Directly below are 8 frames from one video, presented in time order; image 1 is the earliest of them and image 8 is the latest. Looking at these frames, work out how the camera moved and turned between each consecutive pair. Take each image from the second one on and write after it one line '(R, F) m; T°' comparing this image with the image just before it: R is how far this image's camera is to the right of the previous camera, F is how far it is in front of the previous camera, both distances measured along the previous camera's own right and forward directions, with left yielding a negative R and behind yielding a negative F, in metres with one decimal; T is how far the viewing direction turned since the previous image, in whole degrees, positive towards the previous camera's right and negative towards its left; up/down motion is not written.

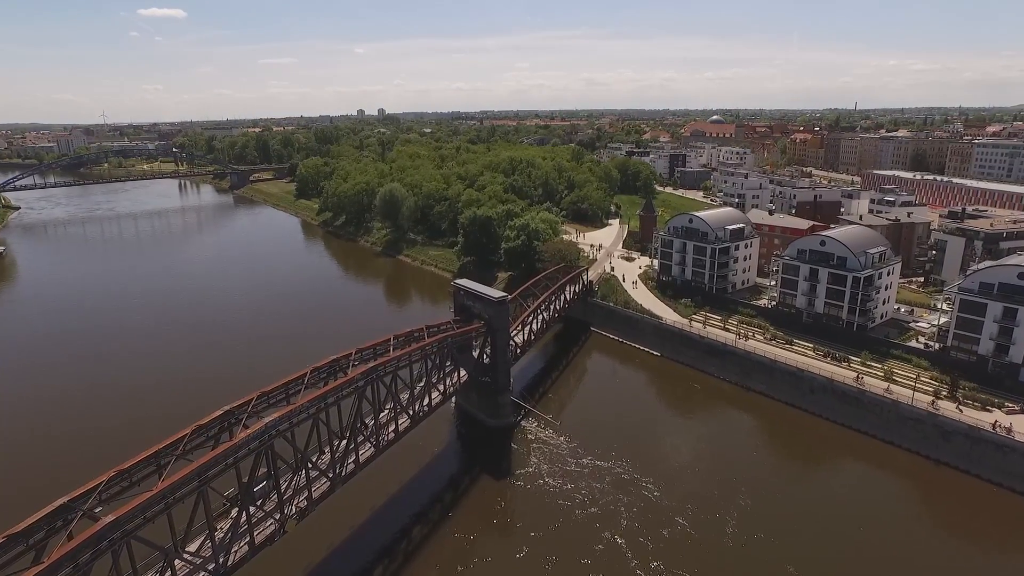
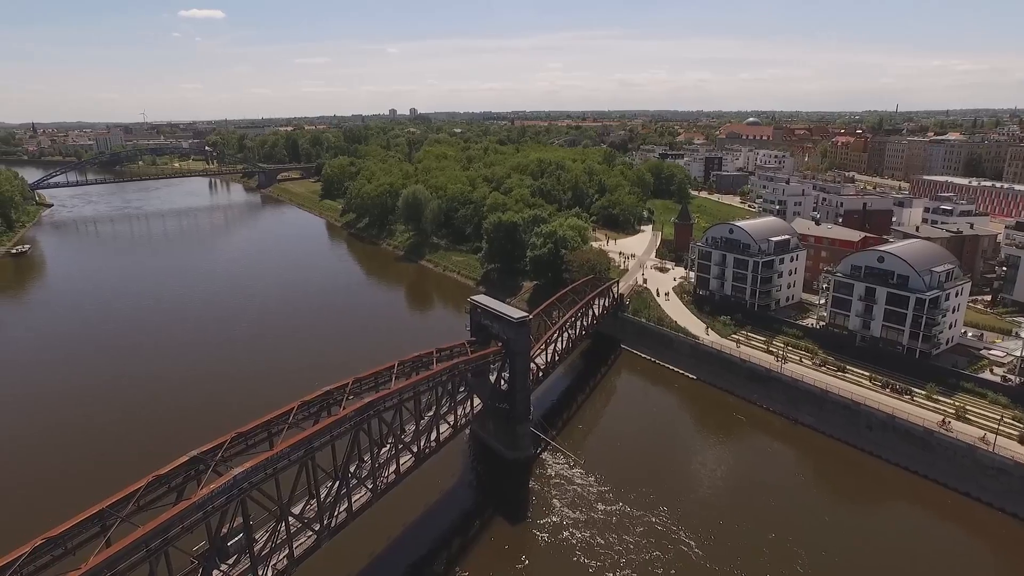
(+0.2, +1.9) m; -2°
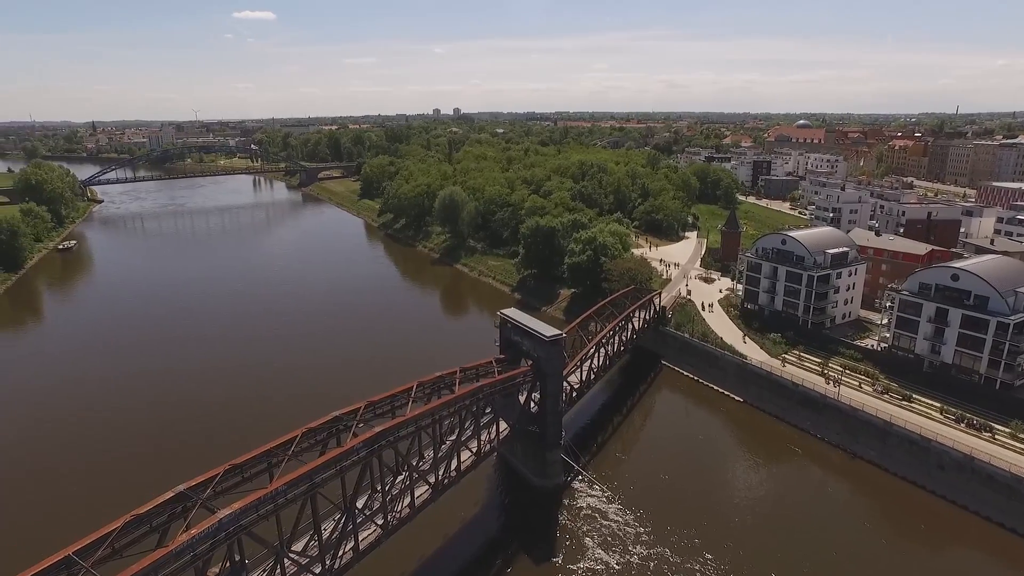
(+0.2, +1.3) m; -3°
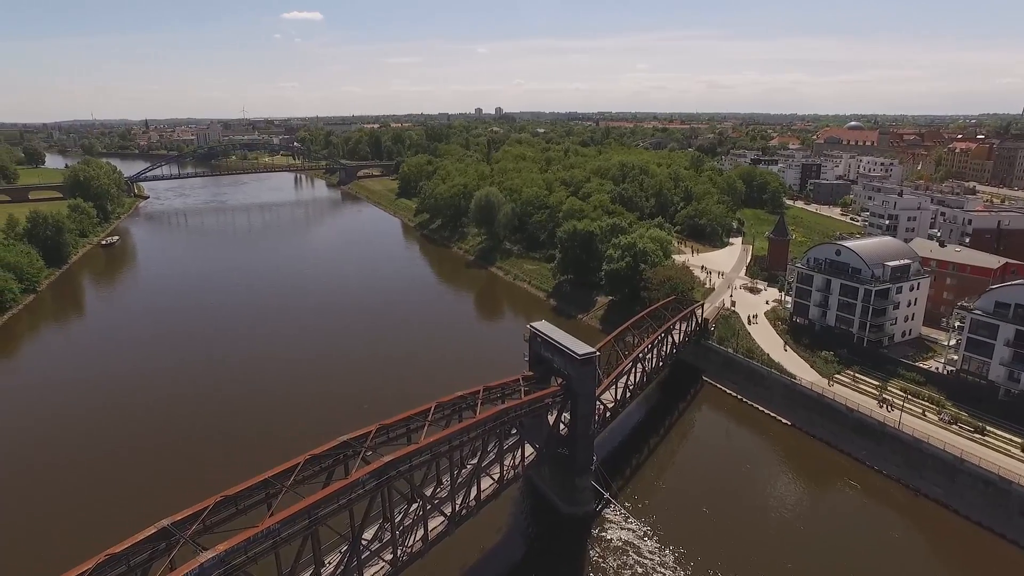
(+0.2, +1.1) m; -3°
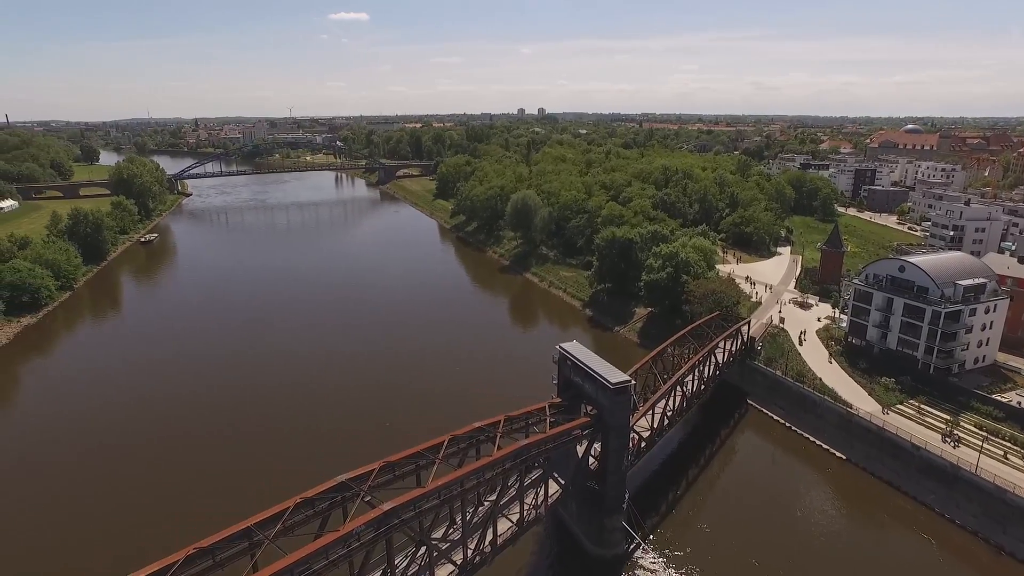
(+0.2, +1.3) m; -3°
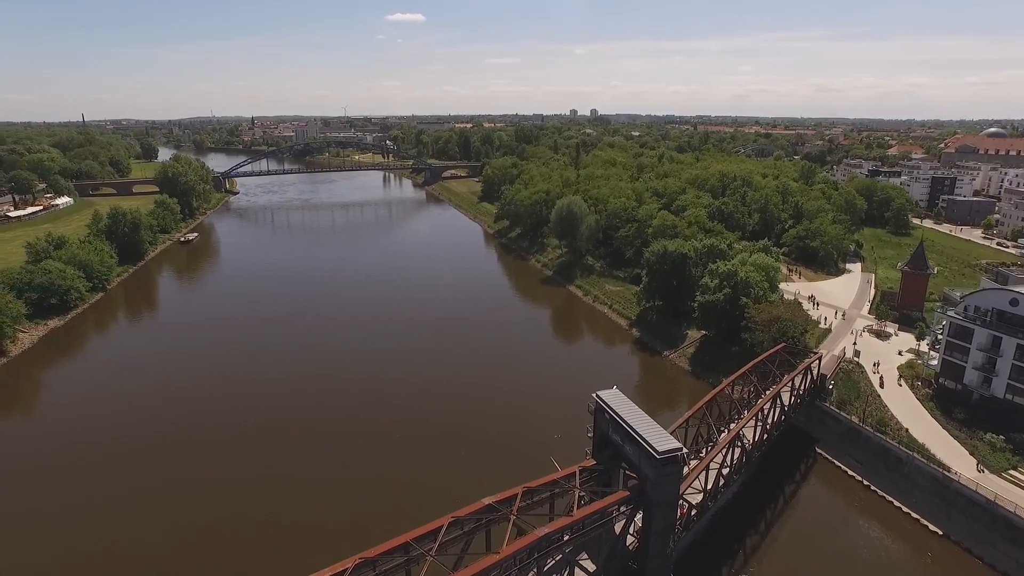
(+0.3, +2.5) m; -4°
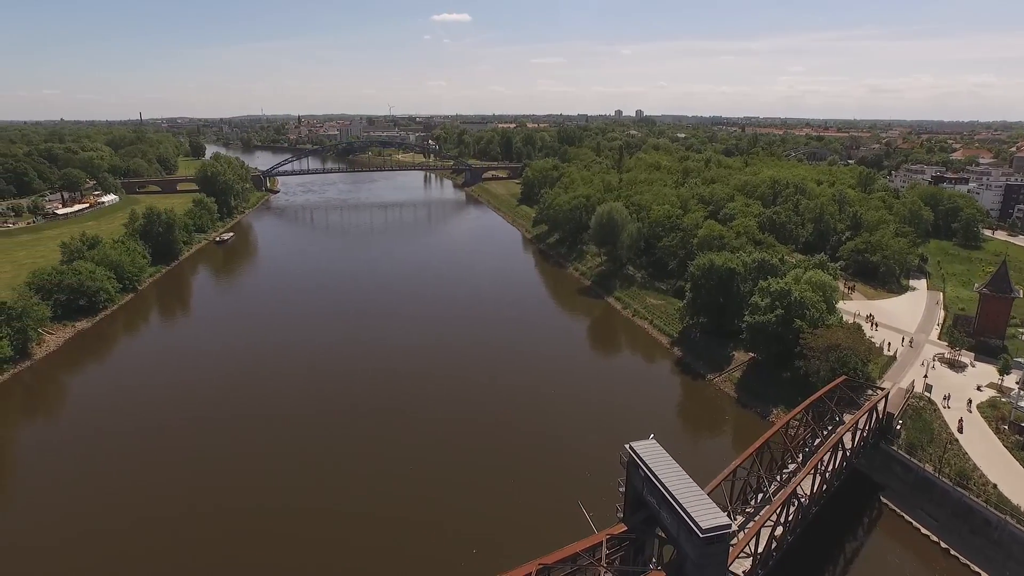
(+0.3, +1.7) m; -3°
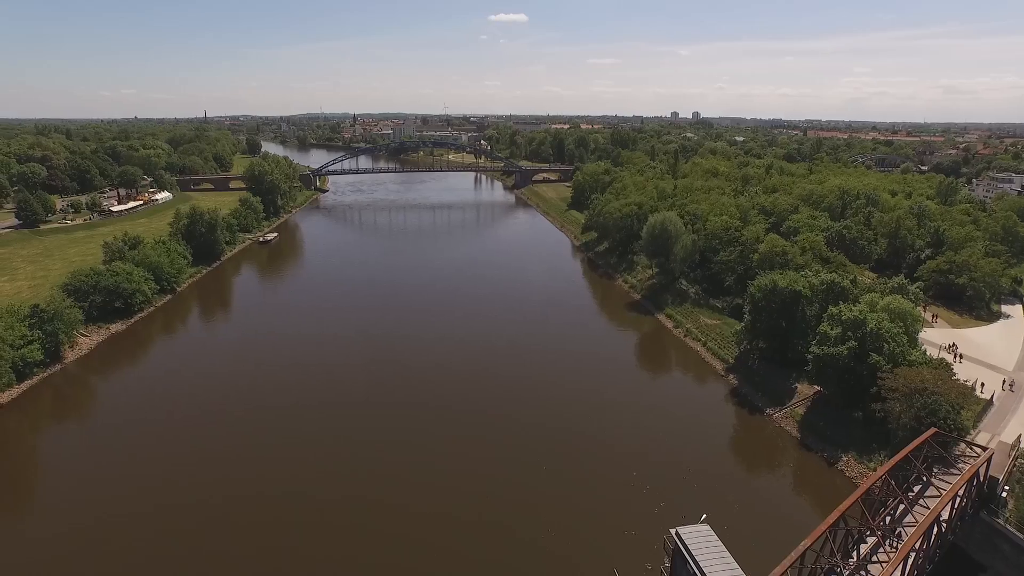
(+0.3, +2.0) m; -4°
